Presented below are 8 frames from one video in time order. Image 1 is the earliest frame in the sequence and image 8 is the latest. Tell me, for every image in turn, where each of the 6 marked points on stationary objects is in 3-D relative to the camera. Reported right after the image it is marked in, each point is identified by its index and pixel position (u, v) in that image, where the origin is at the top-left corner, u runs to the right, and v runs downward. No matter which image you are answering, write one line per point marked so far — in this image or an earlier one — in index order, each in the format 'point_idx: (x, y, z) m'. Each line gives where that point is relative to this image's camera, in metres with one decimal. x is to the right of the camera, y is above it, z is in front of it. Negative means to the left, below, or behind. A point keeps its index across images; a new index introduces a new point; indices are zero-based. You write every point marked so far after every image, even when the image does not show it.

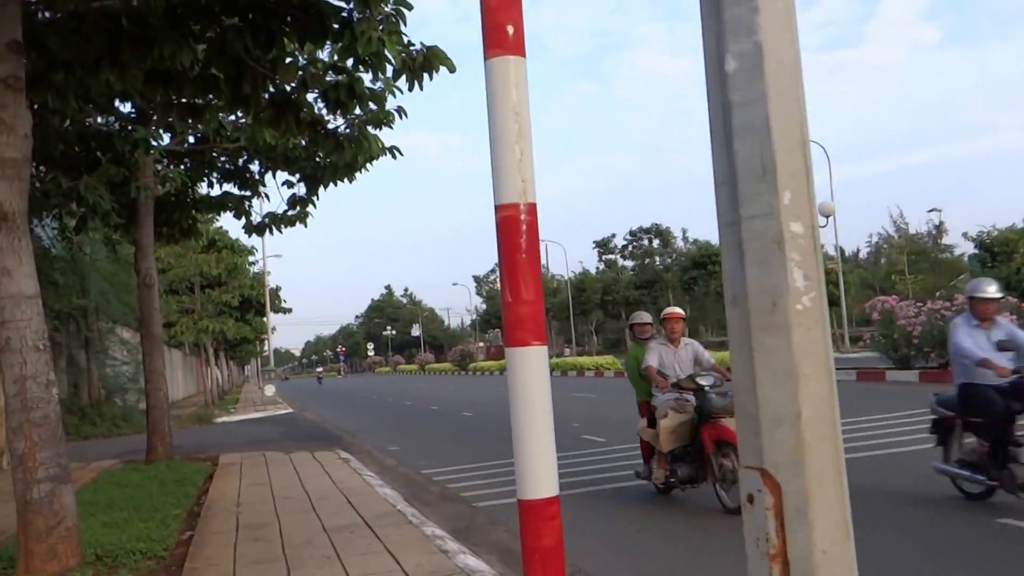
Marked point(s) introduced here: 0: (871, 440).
0: (+3.3, -1.4, +12.9) m
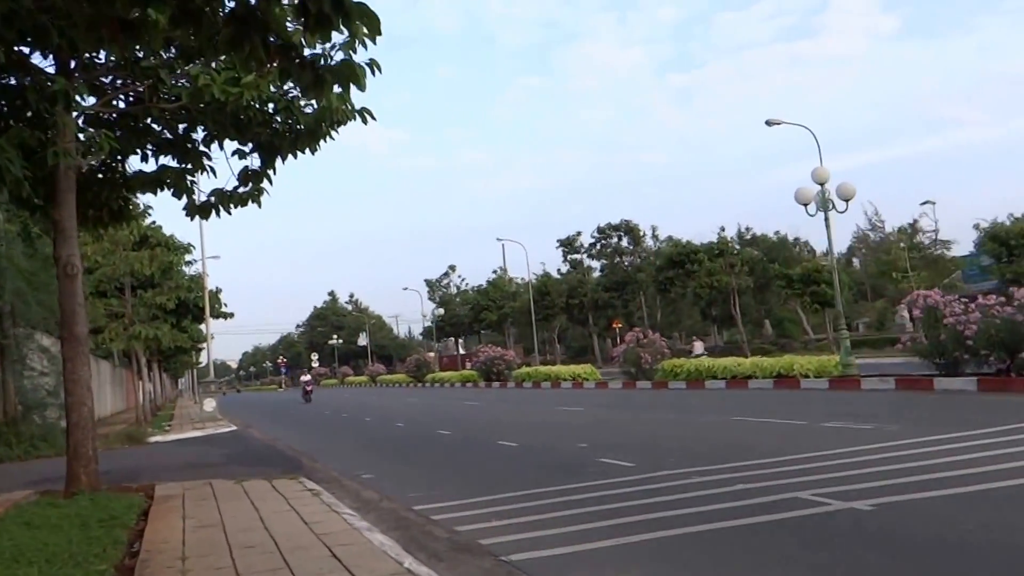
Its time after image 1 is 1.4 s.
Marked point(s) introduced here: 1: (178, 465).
0: (+3.4, -1.3, +10.4) m
1: (-4.4, -2.3, +18.2) m
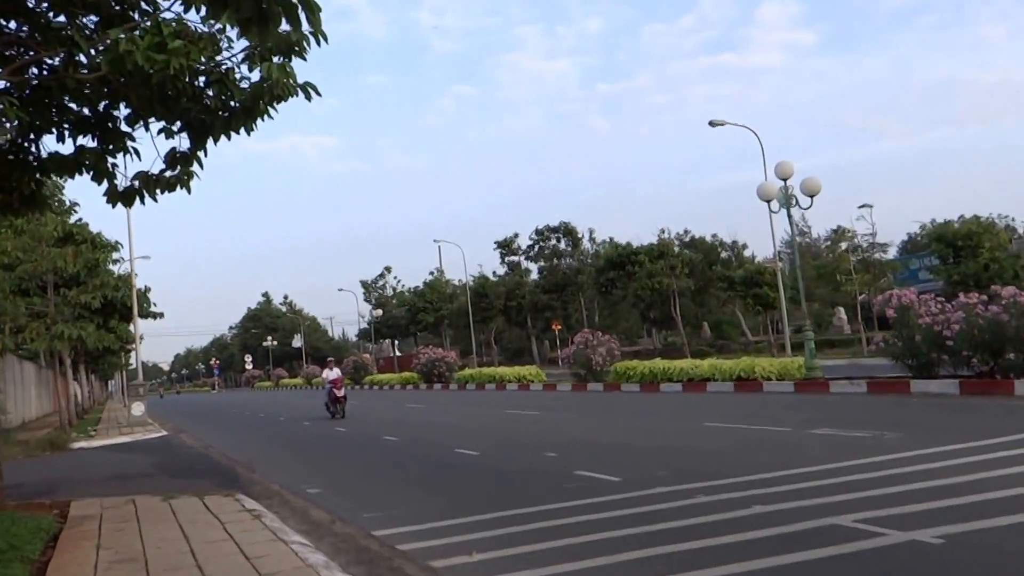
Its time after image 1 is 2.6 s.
0: (+3.2, -1.2, +9.2) m
1: (-5.0, -2.3, +16.7) m
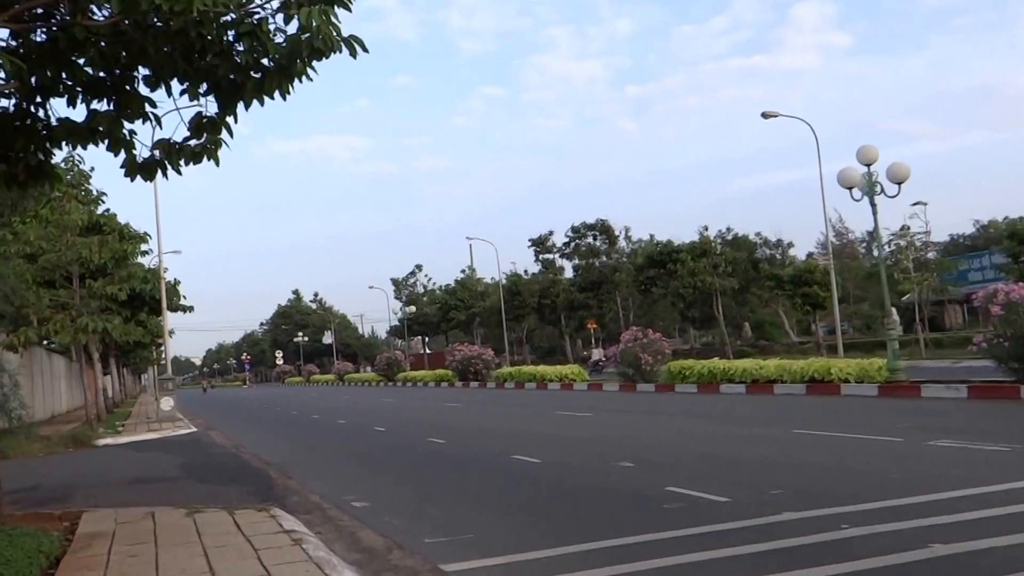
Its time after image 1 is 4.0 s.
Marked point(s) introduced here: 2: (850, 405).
0: (+3.7, -1.1, +7.4) m
1: (-4.3, -2.1, +15.1) m
2: (+4.5, -1.5, +18.3) m
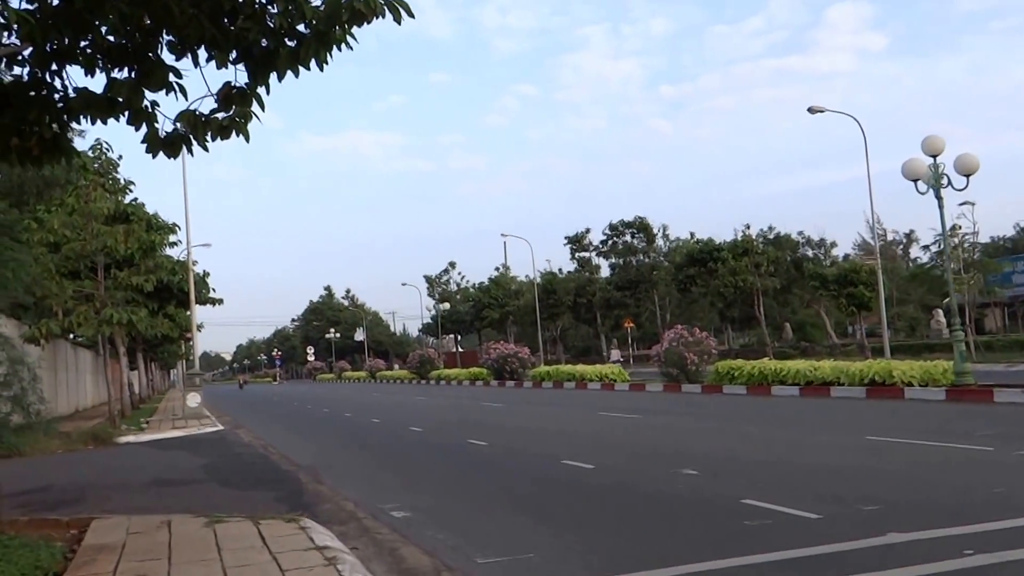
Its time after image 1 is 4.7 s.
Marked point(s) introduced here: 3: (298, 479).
0: (+4.1, -1.1, +6.3) m
1: (-3.8, -2.0, +14.1) m
2: (+5.0, -1.5, +17.2) m
3: (-2.1, -1.9, +13.5) m
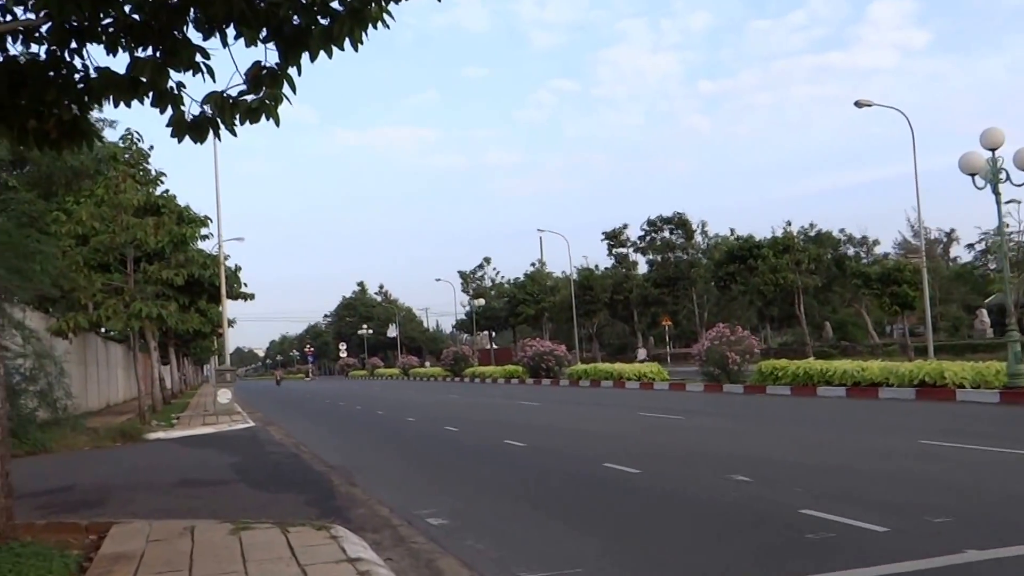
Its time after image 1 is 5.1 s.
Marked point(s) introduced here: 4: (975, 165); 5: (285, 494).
0: (+4.3, -1.1, +5.6) m
1: (-3.4, -1.9, +13.6) m
2: (+5.5, -1.5, +16.5) m
3: (-1.7, -1.8, +13.0) m
4: (+6.1, +1.6, +18.2) m
5: (-2.0, -1.8, +11.9) m
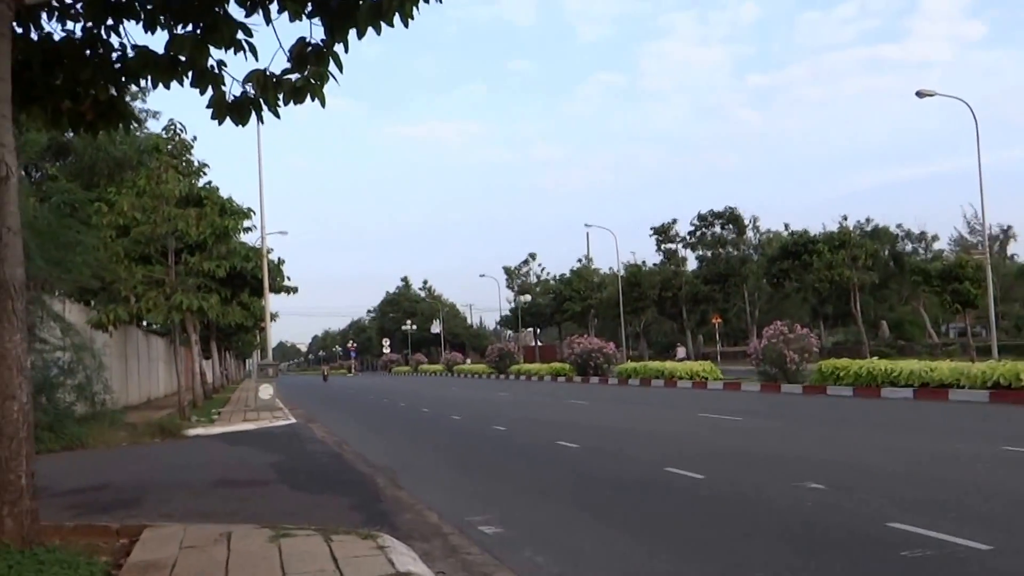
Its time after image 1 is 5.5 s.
0: (+4.5, -1.1, +4.7) m
1: (-2.9, -1.8, +13.0) m
2: (+6.1, -1.4, +15.5) m
3: (-1.2, -1.7, +12.3) m
4: (+6.8, +1.7, +17.2) m
5: (-1.5, -1.7, +11.2) m
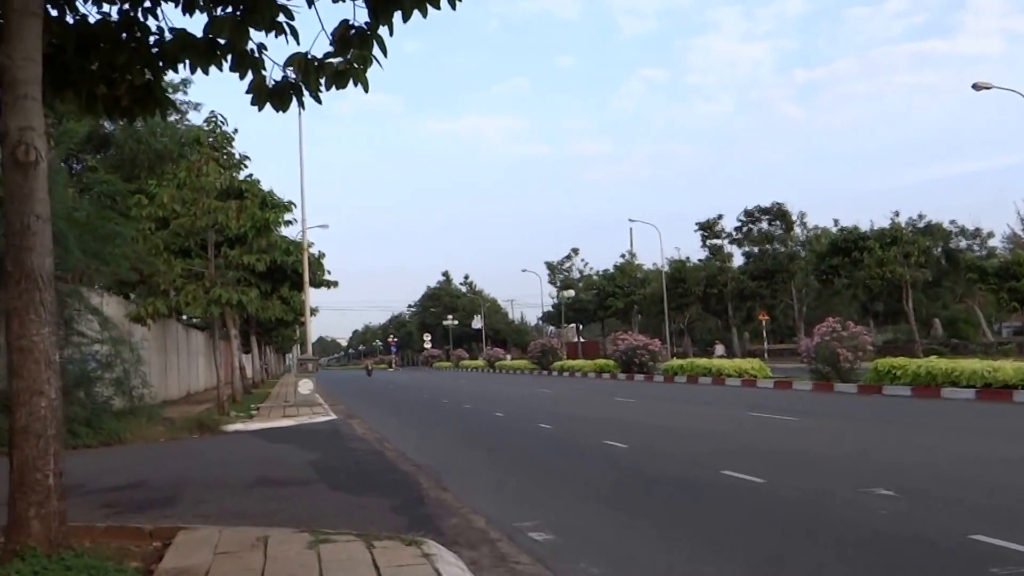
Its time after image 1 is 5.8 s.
0: (+4.7, -1.0, +4.0) m
1: (-2.4, -1.7, +12.5) m
2: (+6.6, -1.4, +14.8) m
3: (-0.8, -1.7, +11.7) m
4: (+7.3, +1.7, +16.4) m
5: (-1.1, -1.6, +10.6) m
